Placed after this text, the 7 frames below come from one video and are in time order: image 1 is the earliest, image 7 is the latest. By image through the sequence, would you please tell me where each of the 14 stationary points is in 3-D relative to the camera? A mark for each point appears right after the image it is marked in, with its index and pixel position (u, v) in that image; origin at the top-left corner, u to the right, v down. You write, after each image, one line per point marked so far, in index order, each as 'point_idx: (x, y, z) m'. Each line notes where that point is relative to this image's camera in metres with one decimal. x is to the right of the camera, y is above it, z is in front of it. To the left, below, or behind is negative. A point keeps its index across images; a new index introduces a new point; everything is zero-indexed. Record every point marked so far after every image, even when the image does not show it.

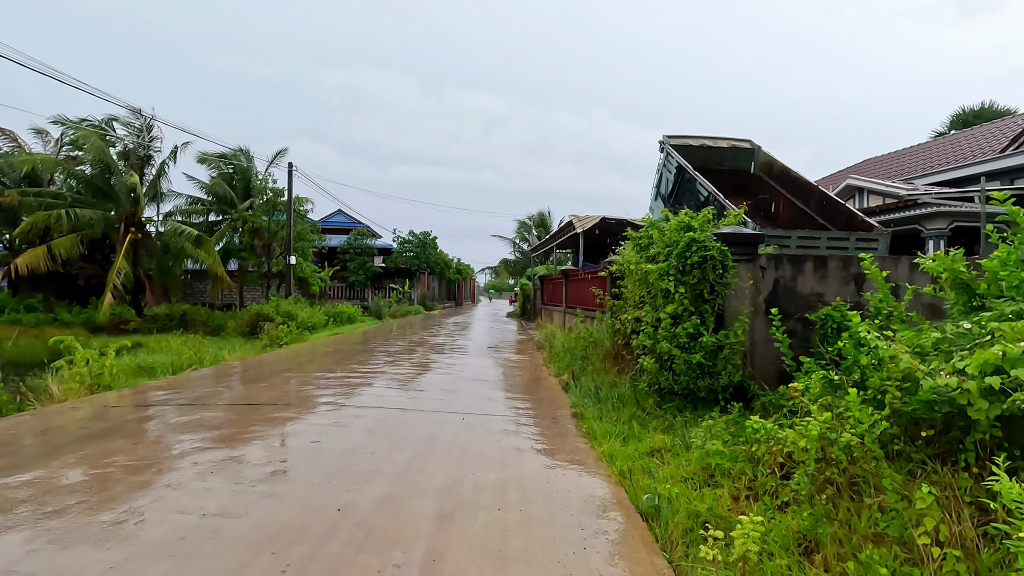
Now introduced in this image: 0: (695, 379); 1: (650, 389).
0: (+1.6, -0.8, +4.8) m
1: (+1.3, -1.0, +5.1) m
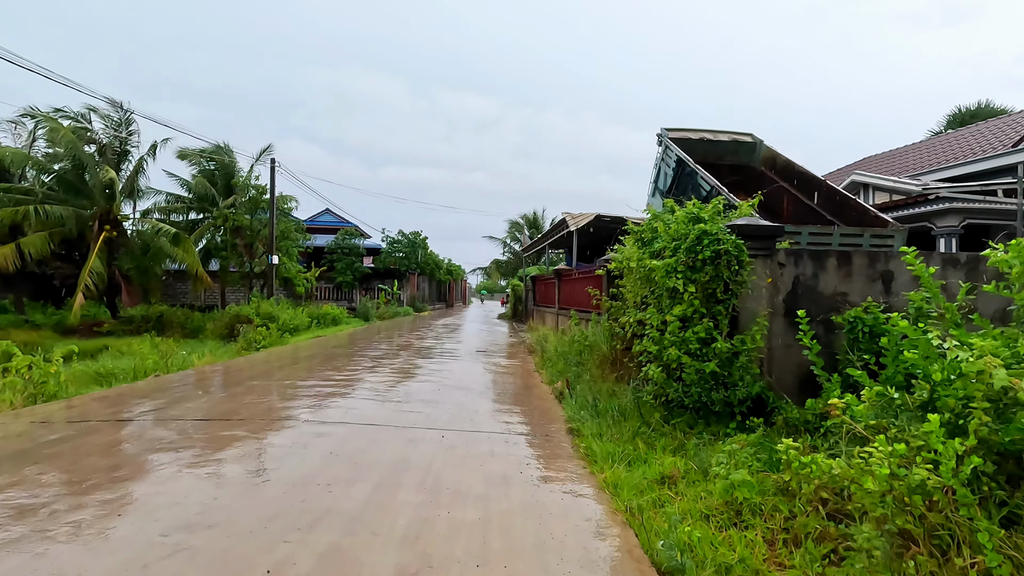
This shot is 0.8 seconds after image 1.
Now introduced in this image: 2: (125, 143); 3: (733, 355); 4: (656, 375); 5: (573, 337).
0: (+1.5, -0.8, +4.2) m
1: (+1.2, -1.0, +4.5) m
2: (-14.2, +5.3, +19.5) m
3: (+1.7, -0.5, +4.2) m
4: (+1.2, -0.7, +4.3) m
5: (+1.0, -0.8, +8.6) m
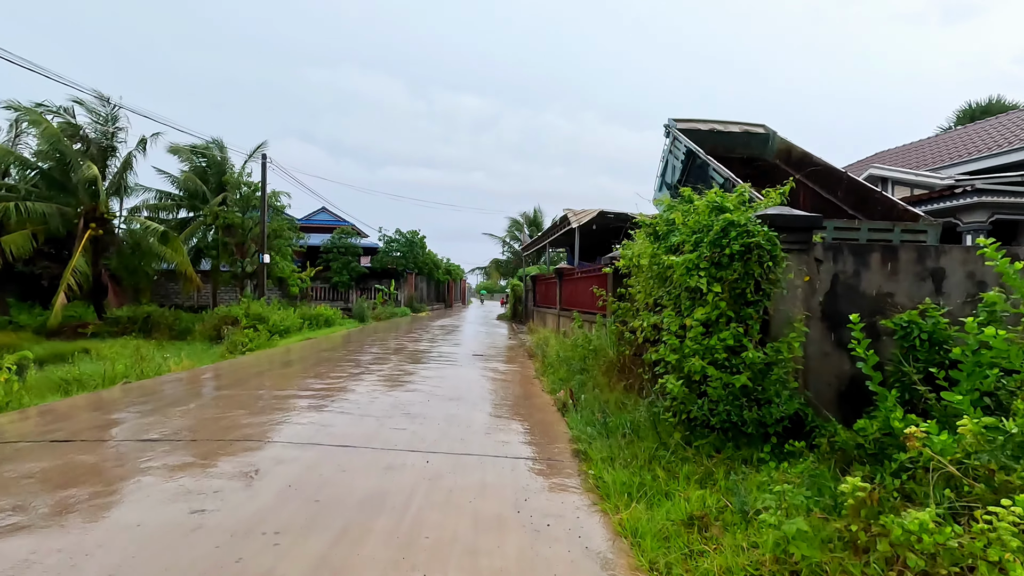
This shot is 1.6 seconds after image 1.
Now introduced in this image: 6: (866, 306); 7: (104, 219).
0: (+1.5, -0.8, +3.6) m
1: (+1.2, -1.0, +3.9) m
2: (-14.2, +5.3, +18.8) m
3: (+1.7, -0.5, +3.6) m
4: (+1.1, -0.7, +3.7) m
5: (+1.0, -0.8, +8.0) m
6: (+2.8, -0.1, +4.1) m
7: (-14.3, +2.4, +18.6) m
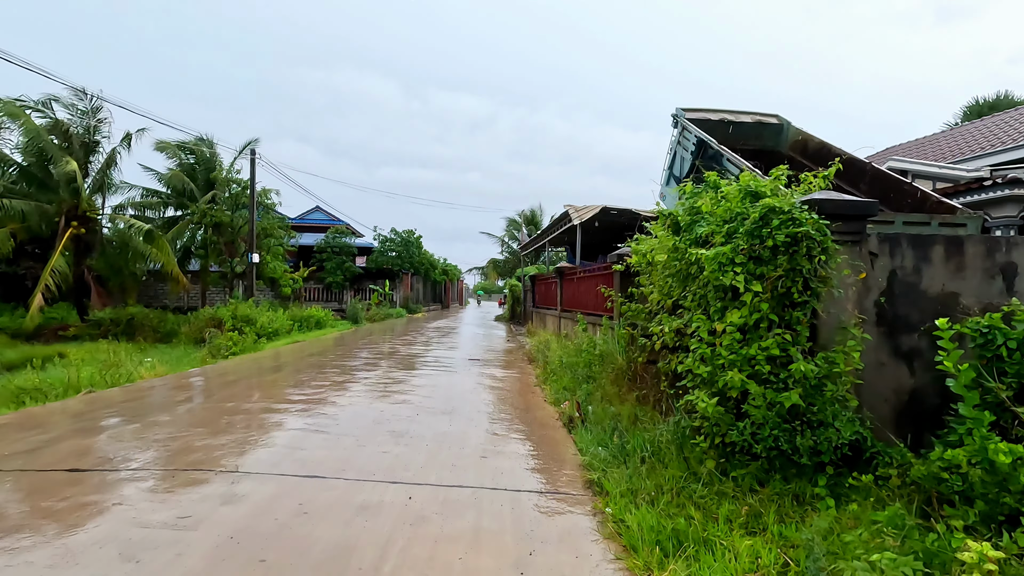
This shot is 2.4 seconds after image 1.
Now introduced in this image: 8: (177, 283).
0: (+1.5, -0.8, +2.9) m
1: (+1.2, -1.0, +3.2) m
2: (-14.3, +5.3, +18.1) m
3: (+1.7, -0.5, +3.0) m
4: (+1.1, -0.7, +3.1) m
5: (+1.0, -0.8, +7.3) m
6: (+2.8, -0.1, +3.5) m
7: (-14.4, +2.4, +17.9) m
8: (-12.3, +0.2, +19.4) m
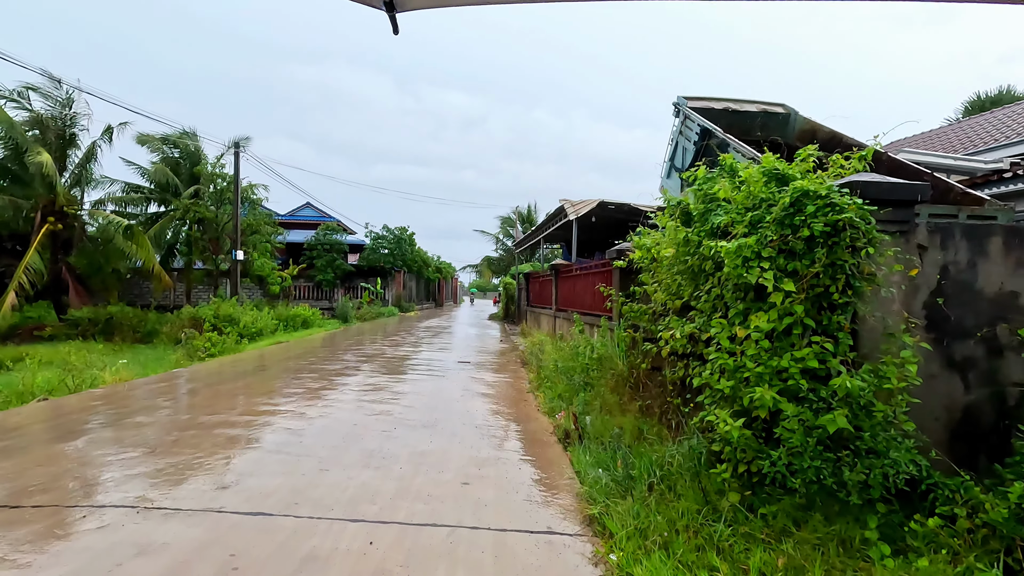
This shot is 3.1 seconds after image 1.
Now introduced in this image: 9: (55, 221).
0: (+1.4, -0.8, +2.4) m
1: (+1.1, -0.9, +2.7) m
2: (-14.5, +5.3, +17.5) m
3: (+1.7, -0.5, +2.4) m
4: (+1.1, -0.7, +2.6) m
5: (+0.8, -0.8, +6.8) m
6: (+2.7, -0.1, +3.0) m
7: (-14.6, +2.4, +17.3) m
8: (-12.5, +0.2, +18.8) m
9: (-14.7, +2.1, +17.1) m
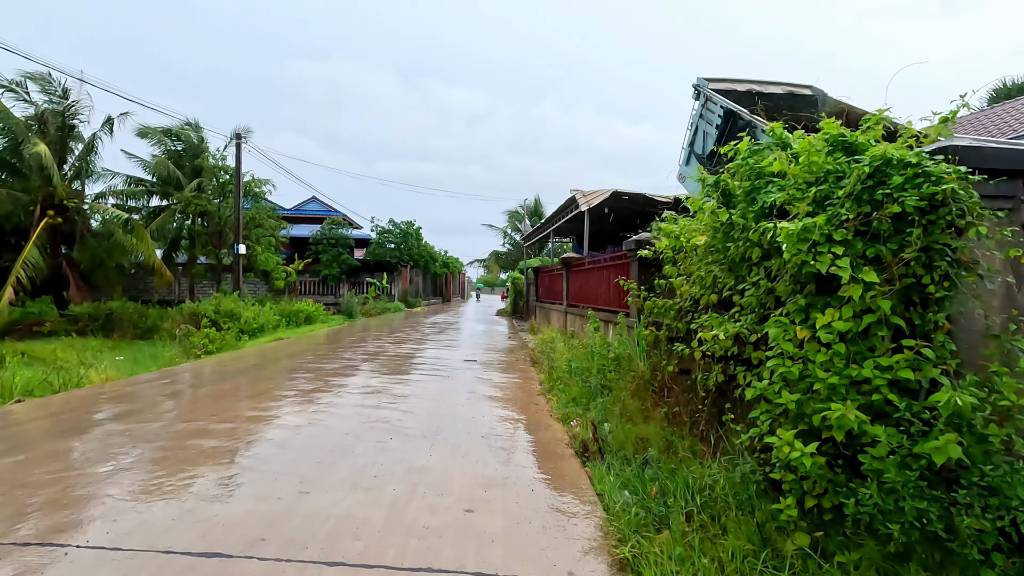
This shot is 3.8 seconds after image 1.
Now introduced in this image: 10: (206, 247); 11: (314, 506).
0: (+1.5, -0.8, +1.9) m
1: (+1.2, -0.9, +2.2) m
2: (-14.2, +5.5, +17.1) m
3: (+1.7, -0.5, +1.9) m
4: (+1.1, -0.7, +2.0) m
5: (+1.0, -0.7, +6.3) m
6: (+2.7, -0.1, +2.4) m
7: (-14.3, +2.6, +16.9) m
8: (-12.2, +0.4, +18.4) m
9: (-14.4, +2.3, +16.7) m
10: (-11.5, +1.5, +20.0) m
11: (-1.0, -1.1, +2.8) m
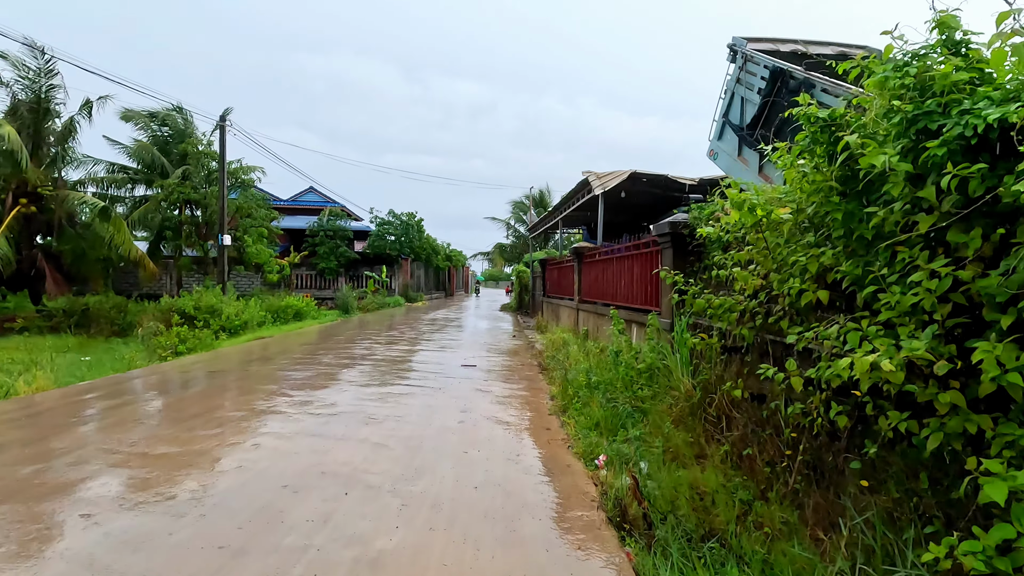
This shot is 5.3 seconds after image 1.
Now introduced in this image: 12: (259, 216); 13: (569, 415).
0: (+1.5, -0.7, +0.7) m
1: (+1.2, -0.9, +1.0) m
2: (-14.1, +5.7, +16.0) m
3: (+1.7, -0.5, +0.7) m
4: (+1.1, -0.6, +0.8) m
5: (+1.0, -0.6, +5.1) m
6: (+2.8, -0.1, +1.2) m
7: (-14.1, +2.8, +15.8) m
8: (-12.0, +0.6, +17.3) m
9: (-14.3, +2.5, +15.6) m
10: (-11.3, +1.8, +18.8) m
11: (-1.0, -1.1, +1.6) m
12: (-9.3, +2.6, +19.5) m
13: (+0.5, -1.1, +4.7) m
